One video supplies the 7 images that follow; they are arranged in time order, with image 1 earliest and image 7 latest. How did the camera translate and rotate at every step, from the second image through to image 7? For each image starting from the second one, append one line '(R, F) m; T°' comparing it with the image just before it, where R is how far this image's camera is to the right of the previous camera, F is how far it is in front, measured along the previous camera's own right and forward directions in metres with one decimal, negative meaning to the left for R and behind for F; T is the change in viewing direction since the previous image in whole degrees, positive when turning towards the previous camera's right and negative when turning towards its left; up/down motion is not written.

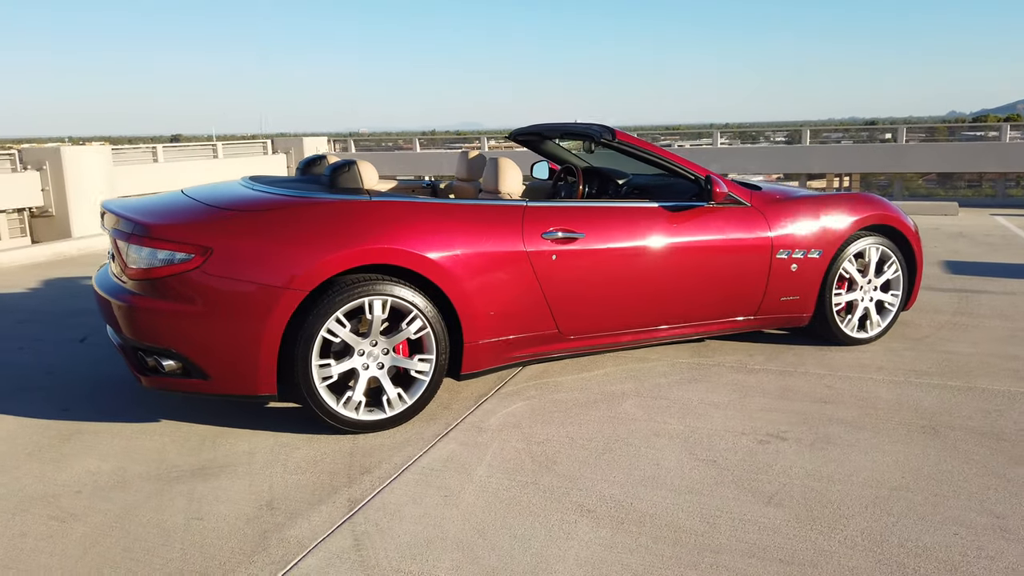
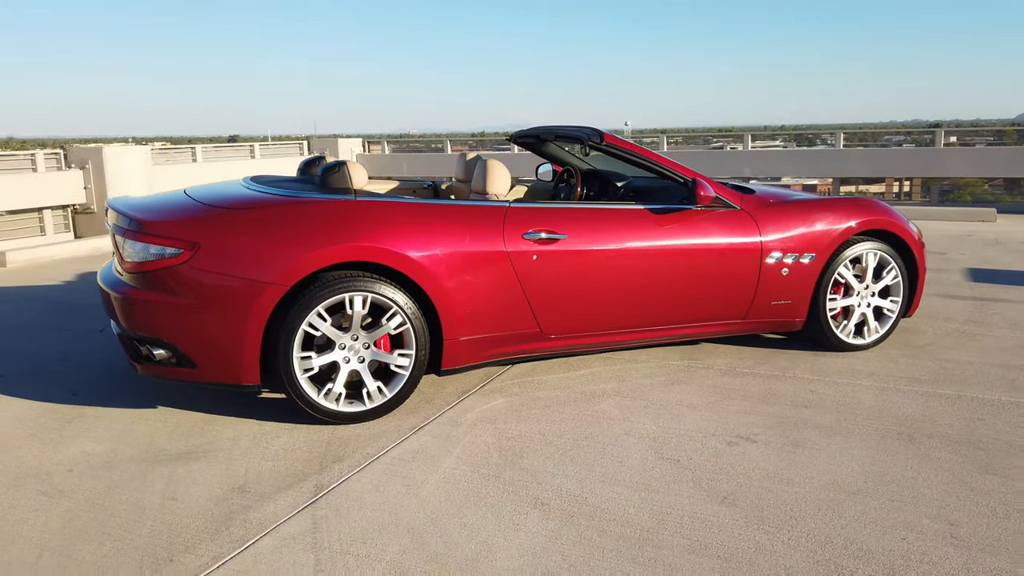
(+0.3, -0.1) m; -3°
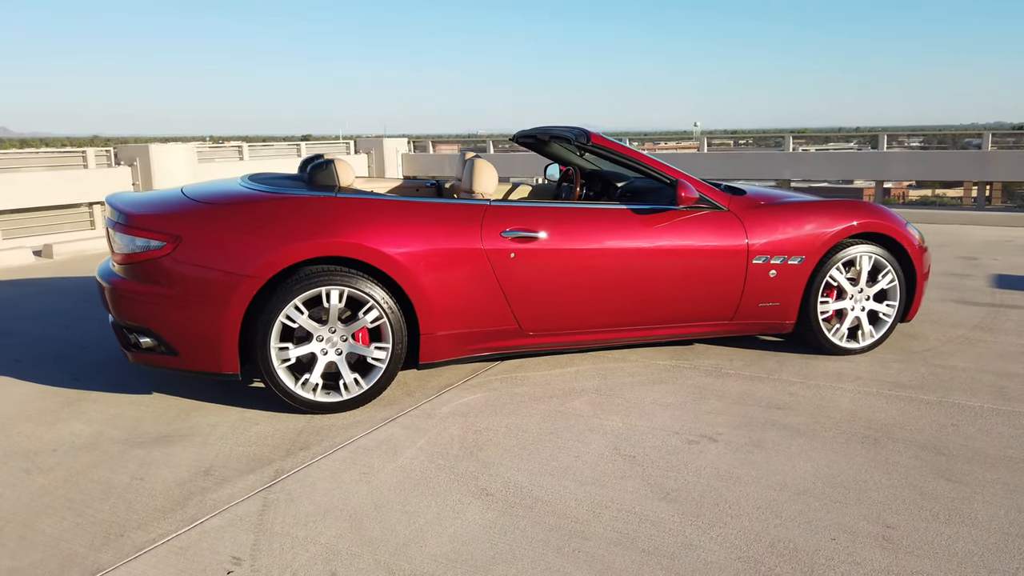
(+0.4, -0.1) m; -3°
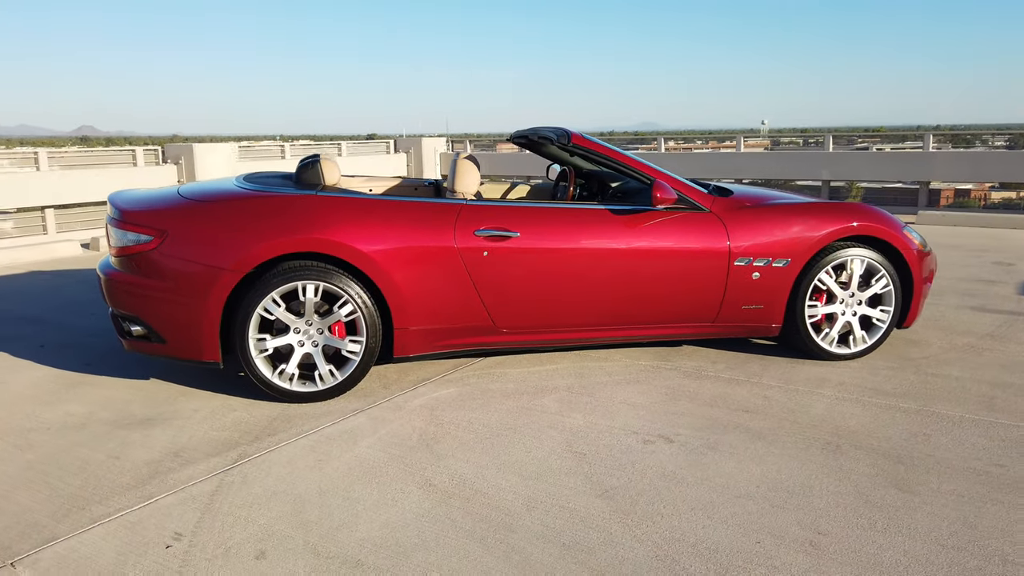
(+0.4, 0.0) m; -3°
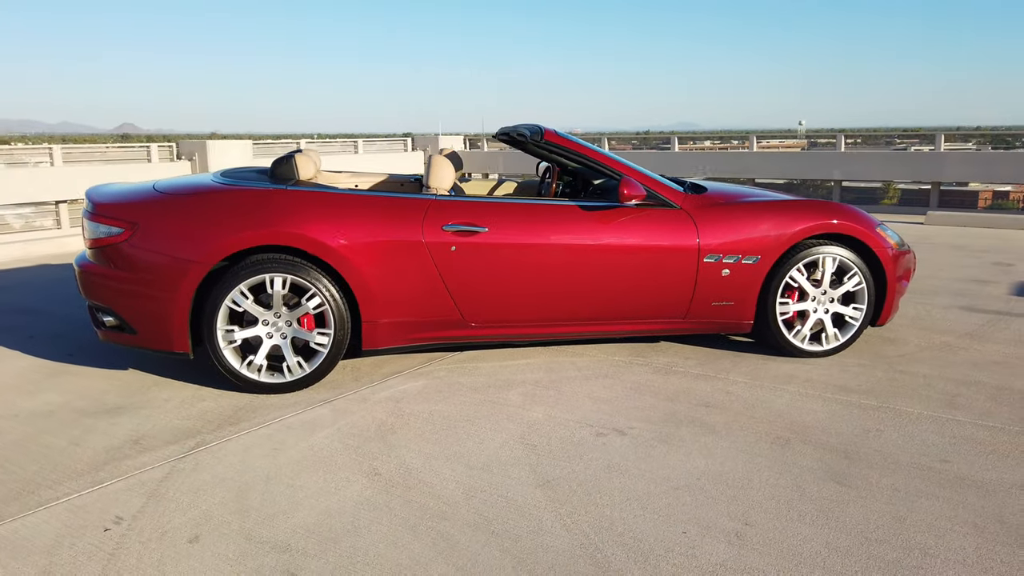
(+0.3, 0.0) m; -1°
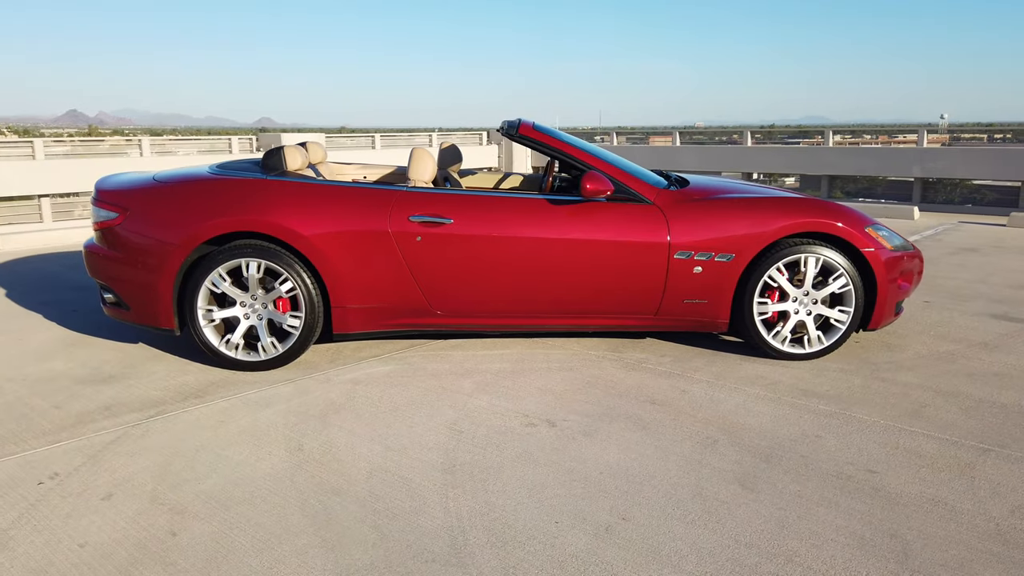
(+0.7, 0.0) m; -6°
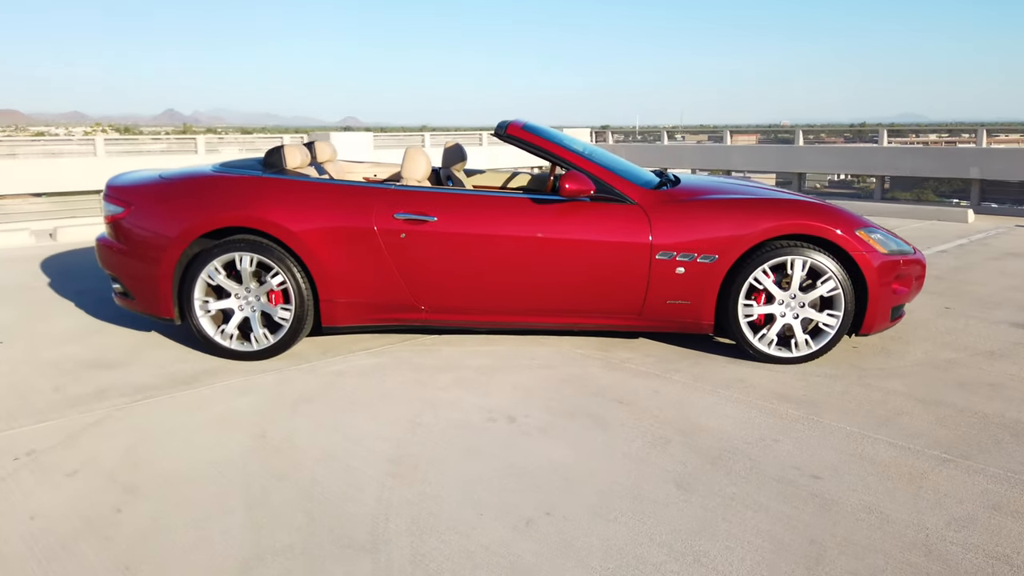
(+0.4, -0.1) m; -4°
